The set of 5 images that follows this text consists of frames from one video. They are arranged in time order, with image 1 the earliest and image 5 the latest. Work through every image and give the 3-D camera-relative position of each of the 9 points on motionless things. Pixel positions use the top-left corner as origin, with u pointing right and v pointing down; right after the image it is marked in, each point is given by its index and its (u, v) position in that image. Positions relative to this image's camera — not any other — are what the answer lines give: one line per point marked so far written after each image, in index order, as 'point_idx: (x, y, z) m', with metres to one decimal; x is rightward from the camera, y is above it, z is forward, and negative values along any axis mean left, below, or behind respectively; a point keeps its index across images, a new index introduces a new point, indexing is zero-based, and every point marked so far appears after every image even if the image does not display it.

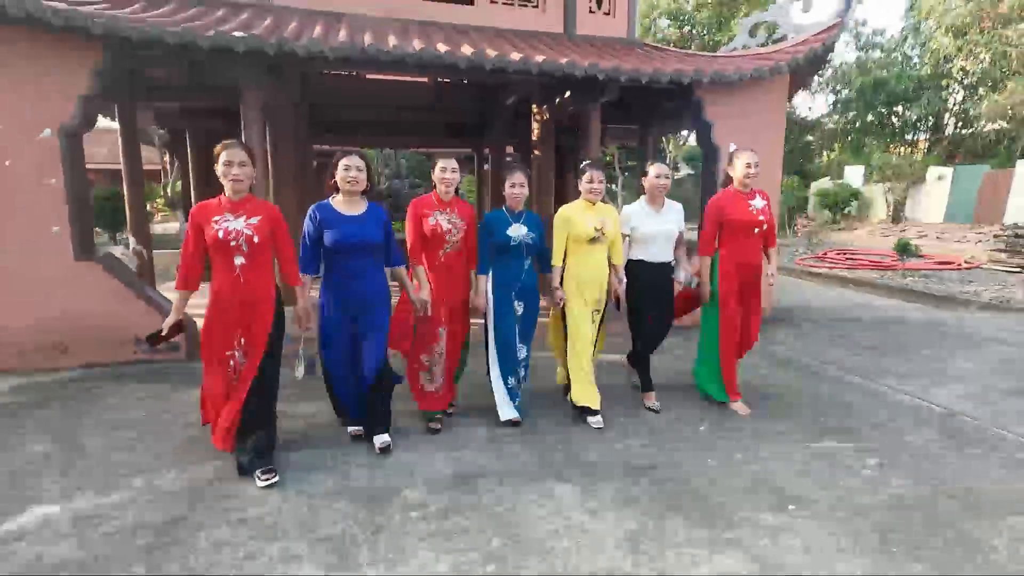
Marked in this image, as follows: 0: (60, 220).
0: (-3.5, +0.5, +4.0) m
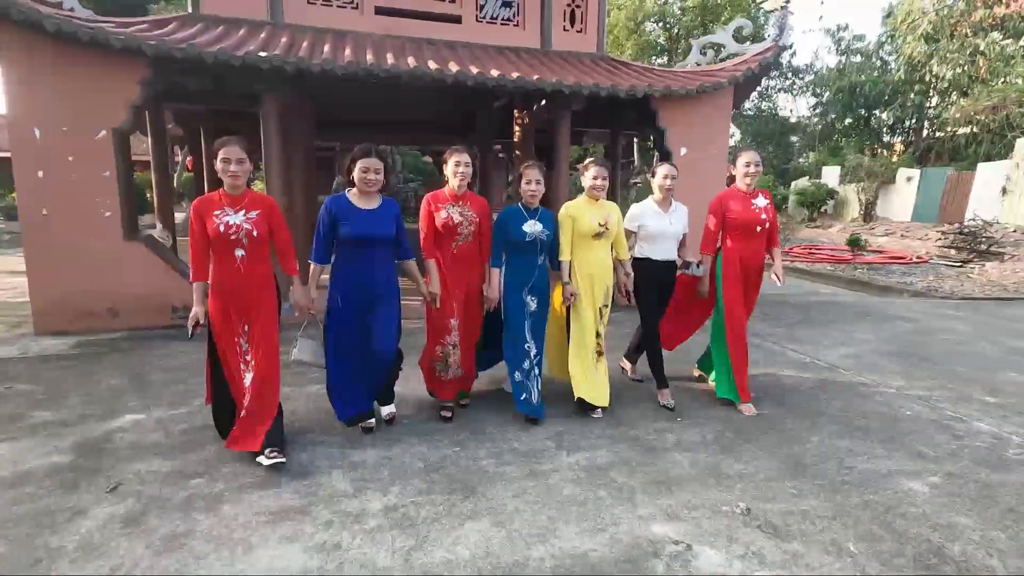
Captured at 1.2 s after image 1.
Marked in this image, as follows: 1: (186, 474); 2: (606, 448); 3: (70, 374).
0: (-3.7, +0.7, +4.9) m
1: (-1.6, -0.9, +2.6) m
2: (+0.5, -0.9, +3.0) m
3: (-3.3, -0.6, +4.0) m
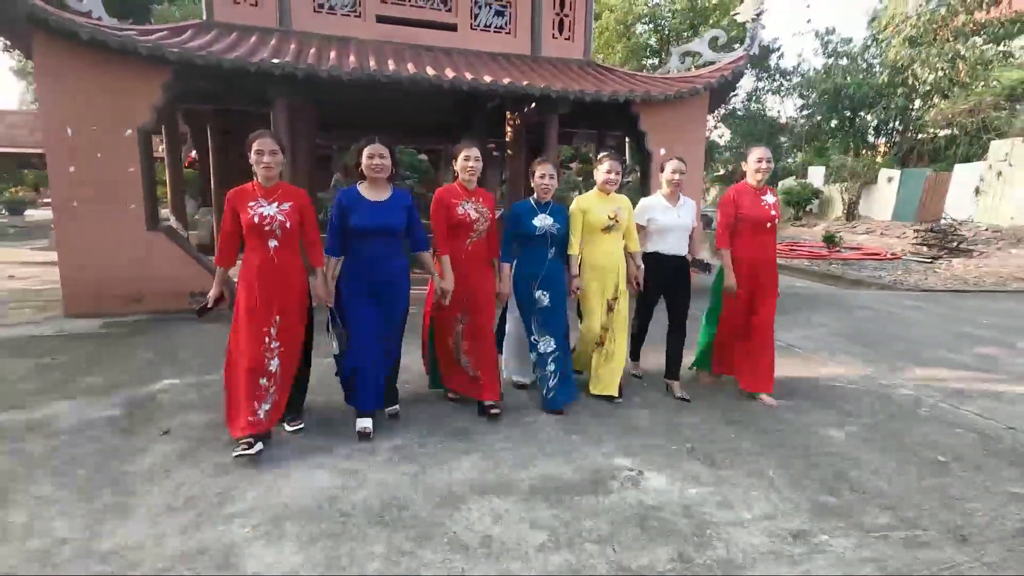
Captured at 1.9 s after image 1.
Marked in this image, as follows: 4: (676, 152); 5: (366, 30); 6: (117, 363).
0: (-3.8, +0.9, +5.3) m
1: (-1.7, -0.8, +3.1) m
2: (+0.5, -0.8, +3.5) m
3: (-3.4, -0.5, +4.4) m
4: (+2.1, +1.8, +6.9) m
5: (-1.9, +3.3, +6.7) m
6: (-3.1, -0.6, +4.1) m
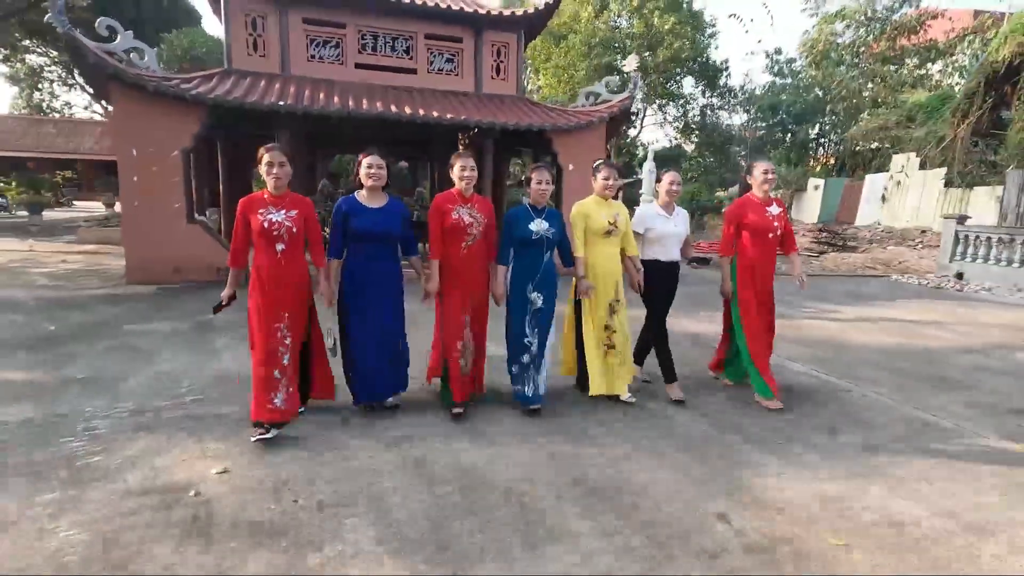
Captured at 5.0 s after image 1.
0: (-4.7, +1.2, +7.4) m
1: (-2.5, -0.4, +5.2) m
2: (-0.4, -0.4, +5.7) m
3: (-4.3, -0.2, +6.5) m
4: (+1.2, +2.1, +9.2) m
5: (-2.8, +3.6, +8.9) m
6: (-3.9, -0.2, +6.2) m
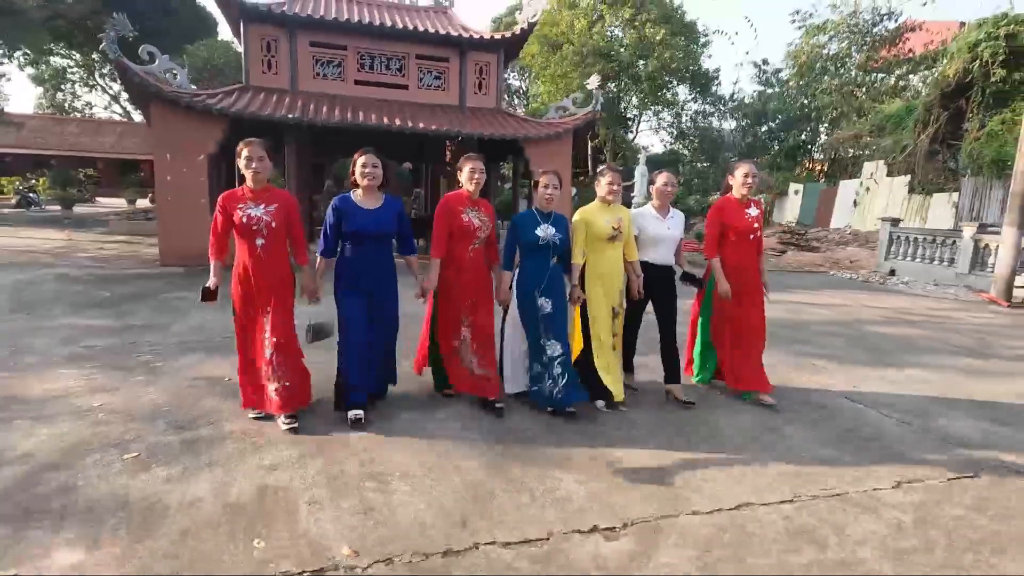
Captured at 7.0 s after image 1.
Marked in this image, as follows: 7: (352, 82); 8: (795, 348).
0: (-5.2, +1.5, +8.8) m
1: (-3.0, -0.2, +6.6) m
2: (-0.9, -0.2, +7.0) m
3: (-4.8, +0.1, +7.9) m
4: (+0.8, +2.3, +10.5) m
5: (-3.2, +3.9, +10.3) m
6: (-4.4, +0.1, +7.6) m
7: (-3.1, +4.0, +10.3) m
8: (+2.9, -0.6, +5.5) m
